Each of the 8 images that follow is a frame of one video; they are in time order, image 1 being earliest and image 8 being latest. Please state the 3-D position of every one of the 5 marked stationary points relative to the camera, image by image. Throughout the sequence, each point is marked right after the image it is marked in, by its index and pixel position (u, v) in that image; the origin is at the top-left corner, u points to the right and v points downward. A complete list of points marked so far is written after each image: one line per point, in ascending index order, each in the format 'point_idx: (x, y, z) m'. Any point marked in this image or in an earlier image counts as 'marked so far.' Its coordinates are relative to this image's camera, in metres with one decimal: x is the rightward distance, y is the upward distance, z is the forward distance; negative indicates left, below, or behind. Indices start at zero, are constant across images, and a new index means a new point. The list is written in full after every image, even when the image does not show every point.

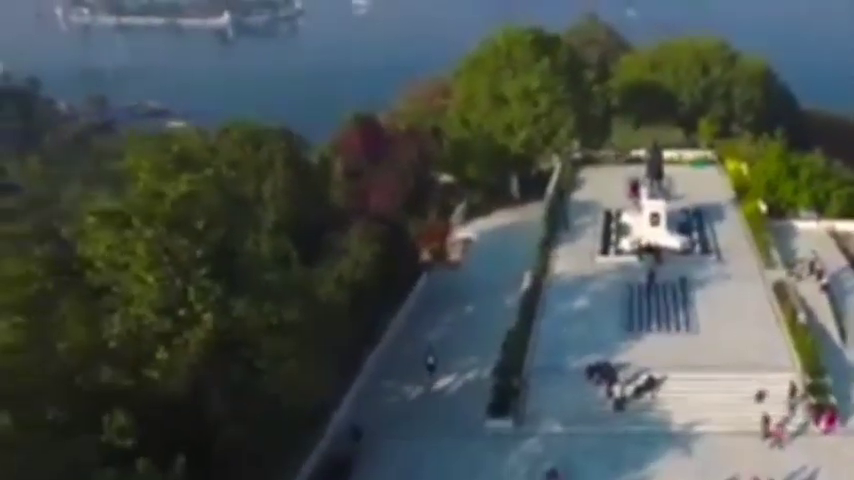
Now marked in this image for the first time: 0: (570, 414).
0: (+2.9, -3.4, +12.5) m
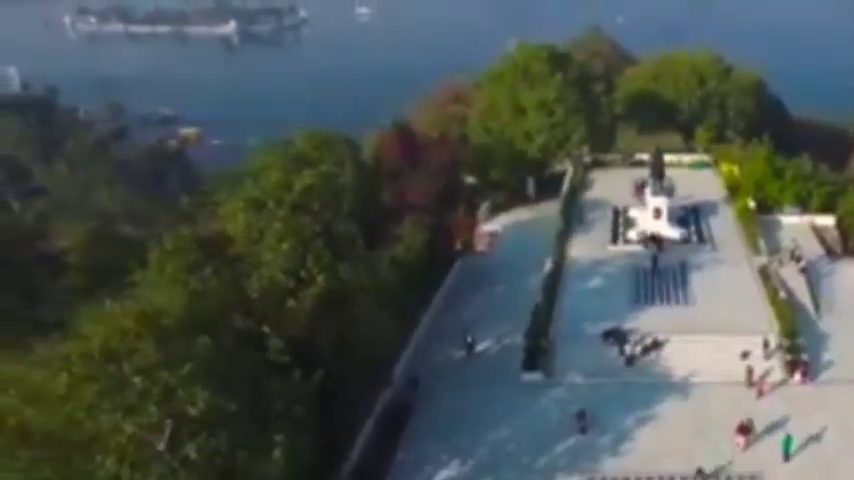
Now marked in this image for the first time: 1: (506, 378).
0: (+3.9, -3.1, +15.3) m
1: (+1.9, -3.2, +15.0) m
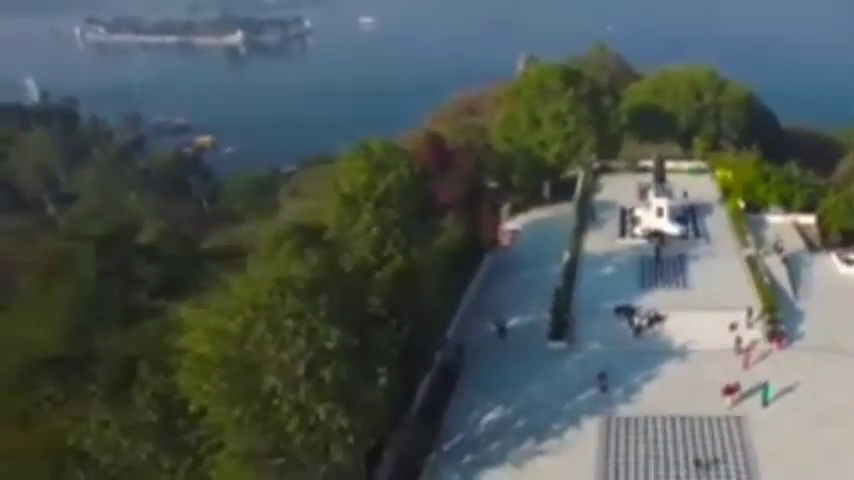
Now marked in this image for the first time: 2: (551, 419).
0: (+5.1, -2.8, +18.4) m
1: (+3.1, -2.9, +18.2) m
2: (+3.1, -4.4, +15.9) m
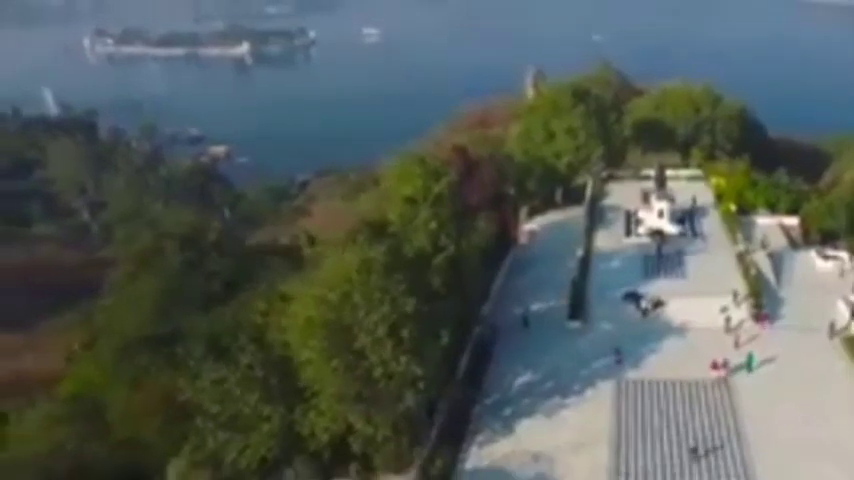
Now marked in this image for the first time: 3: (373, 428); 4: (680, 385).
0: (+6.4, -2.7, +21.7) m
1: (+4.4, -2.8, +21.5) m
2: (+4.4, -4.2, +19.2) m
3: (-1.2, -4.5, +15.5) m
4: (+7.6, -4.3, +19.1) m
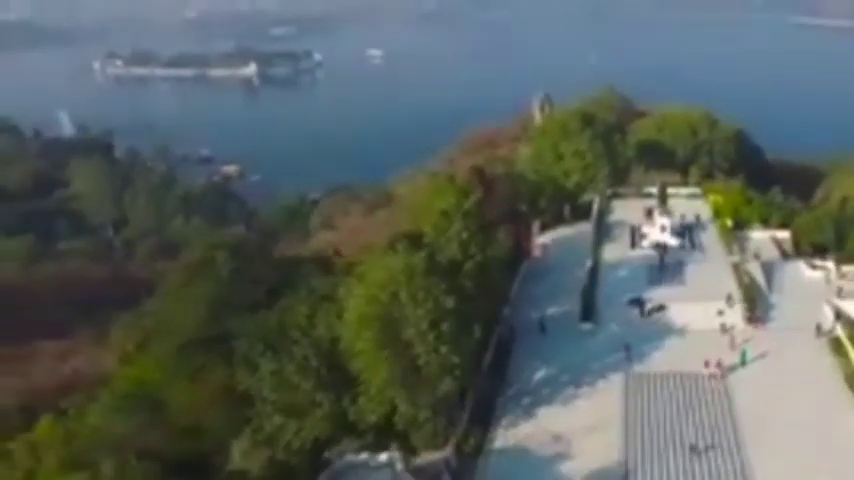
0: (+7.4, -3.1, +24.1) m
1: (+5.4, -3.2, +23.9) m
2: (+5.3, -4.5, +21.5) m
3: (-0.3, -4.7, +17.8) m
4: (+8.5, -4.6, +21.4) m
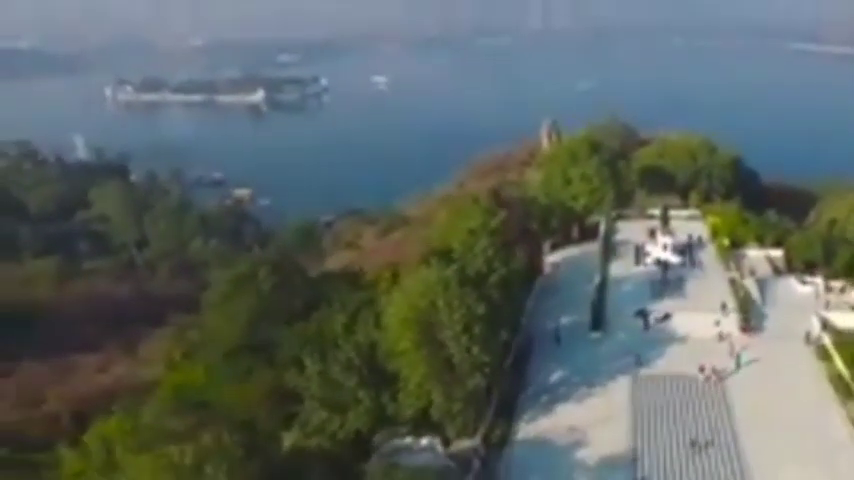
0: (+8.4, -3.7, +26.5) m
1: (+6.4, -3.8, +26.3) m
2: (+6.4, -5.1, +23.9) m
3: (+0.7, -5.1, +20.3) m
4: (+9.5, -5.2, +23.8) m
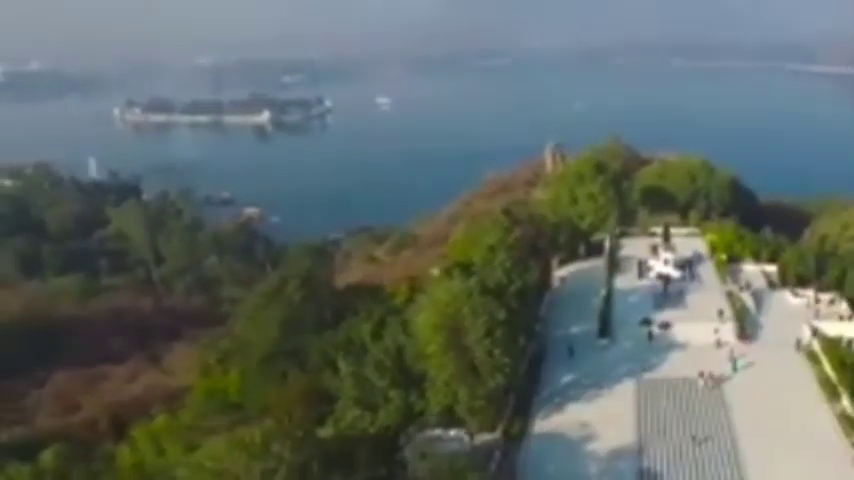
0: (+9.3, -4.4, +28.7) m
1: (+7.3, -4.5, +28.5) m
2: (+7.2, -5.7, +26.0) m
3: (+1.6, -5.6, +22.4) m
4: (+10.4, -5.8, +25.9) m
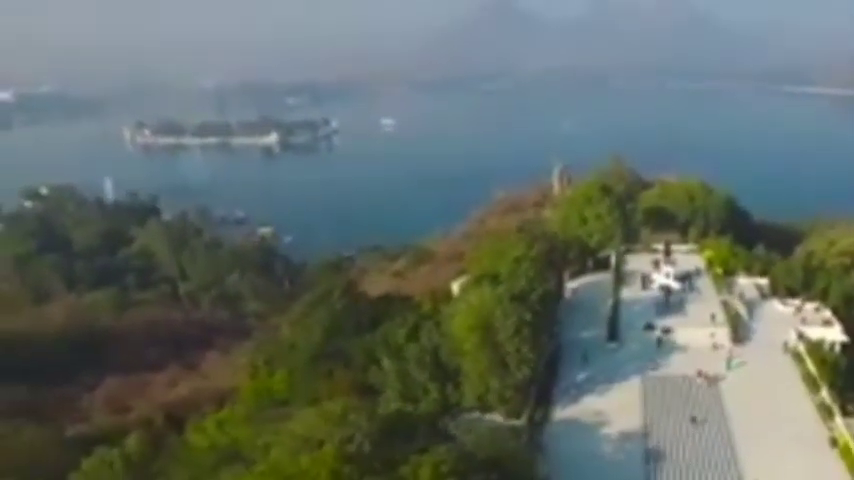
0: (+10.7, -5.1, +32.3) m
1: (+8.7, -5.2, +32.1) m
2: (+8.7, -6.3, +29.6) m
3: (+3.0, -6.1, +26.0) m
4: (+11.9, -6.4, +29.5) m
